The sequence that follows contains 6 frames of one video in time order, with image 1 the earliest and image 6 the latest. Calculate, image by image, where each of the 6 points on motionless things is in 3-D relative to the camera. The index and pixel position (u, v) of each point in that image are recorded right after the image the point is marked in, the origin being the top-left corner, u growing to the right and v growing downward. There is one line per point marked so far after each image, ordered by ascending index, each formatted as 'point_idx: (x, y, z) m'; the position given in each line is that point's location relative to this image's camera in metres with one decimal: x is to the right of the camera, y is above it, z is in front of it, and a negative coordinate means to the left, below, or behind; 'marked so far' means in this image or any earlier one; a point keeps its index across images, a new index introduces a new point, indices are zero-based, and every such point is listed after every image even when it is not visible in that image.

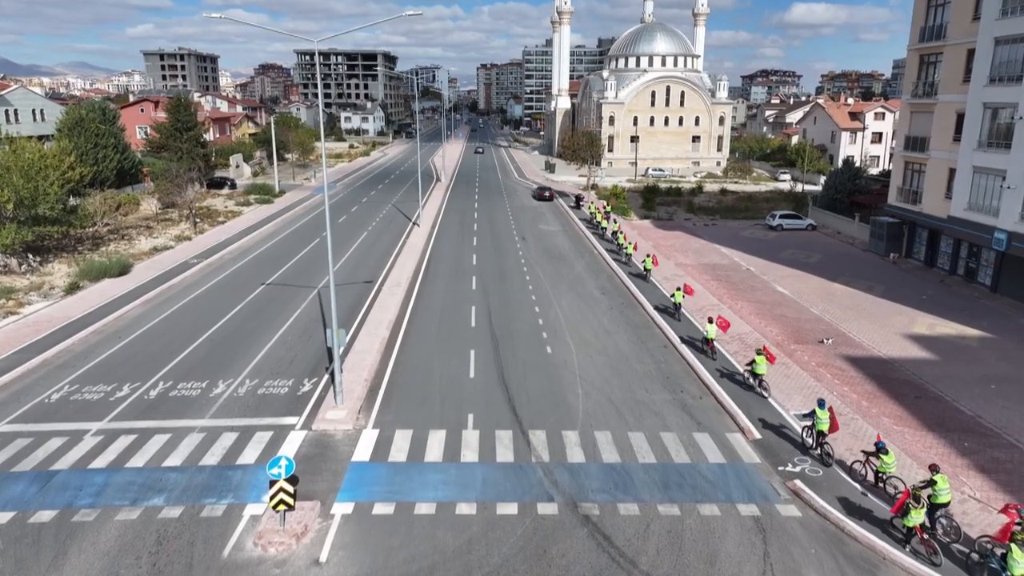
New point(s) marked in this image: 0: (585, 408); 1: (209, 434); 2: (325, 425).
0: (+1.8, -3.0, +18.2) m
1: (-7.0, -3.4, +16.6) m
2: (-4.4, -3.2, +17.0) m
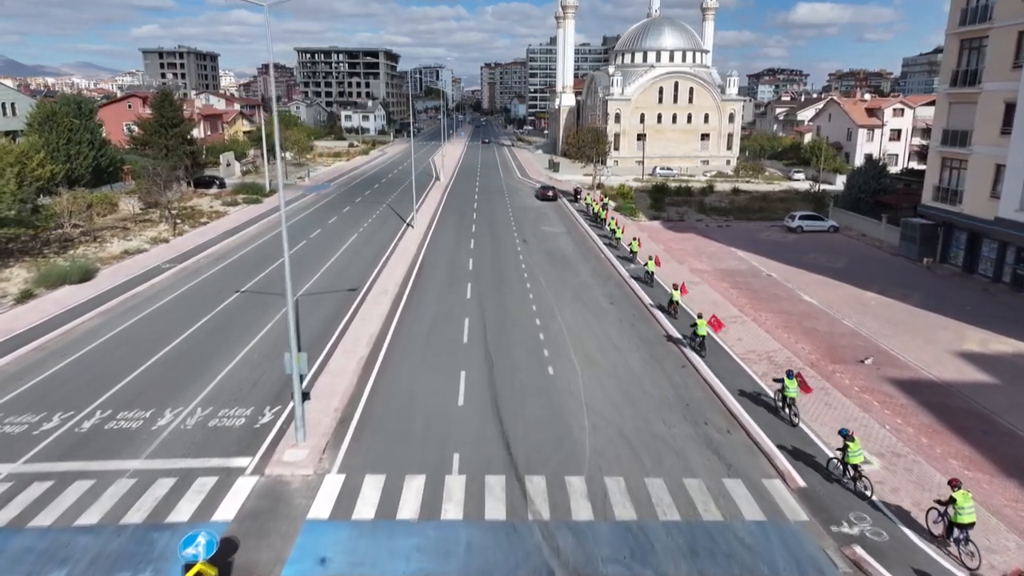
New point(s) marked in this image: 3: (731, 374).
0: (+1.7, -3.4, +15.3) m
1: (-7.2, -3.7, +13.8) m
2: (-4.5, -3.6, +14.2) m
3: (+5.9, -2.3, +19.5) m
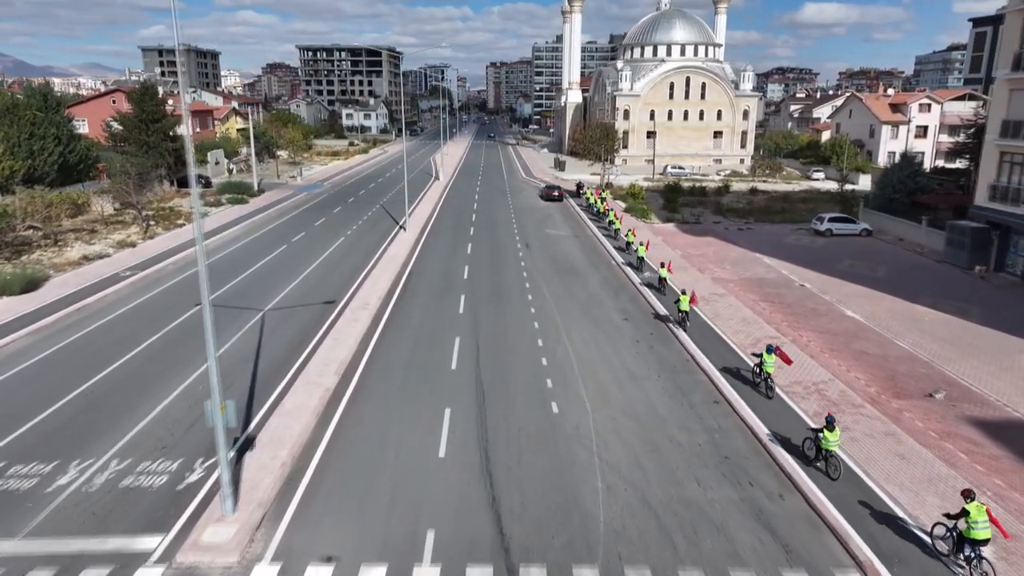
0: (+1.6, -3.8, +11.8) m
1: (-7.3, -4.1, +10.4) m
2: (-4.7, -4.0, +10.7) m
3: (+5.8, -2.8, +16.0) m
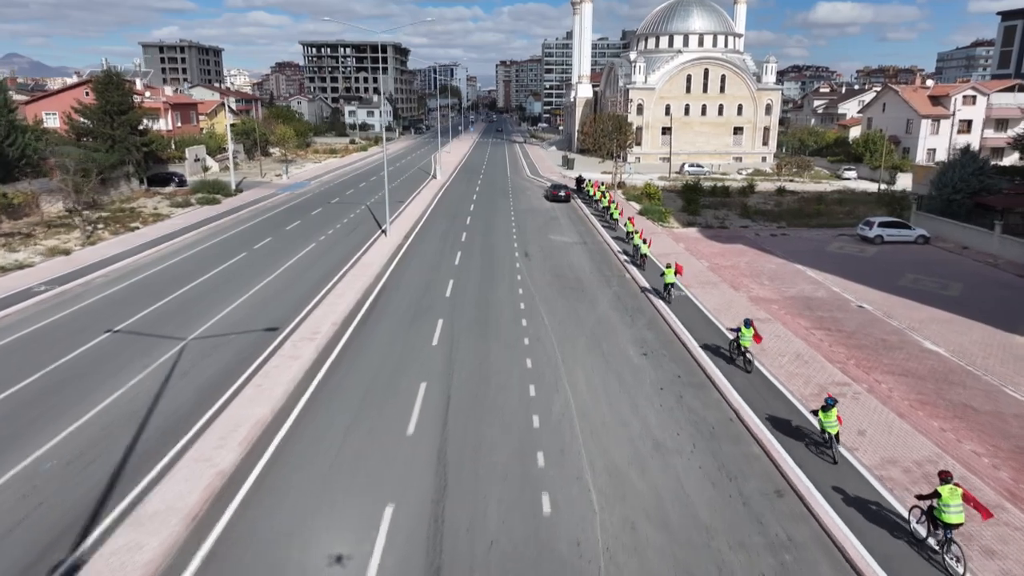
0: (+1.1, -4.4, +6.7) m
1: (-7.8, -4.7, +5.4) m
2: (-5.2, -4.6, +5.7) m
3: (+5.4, -3.4, +10.8) m
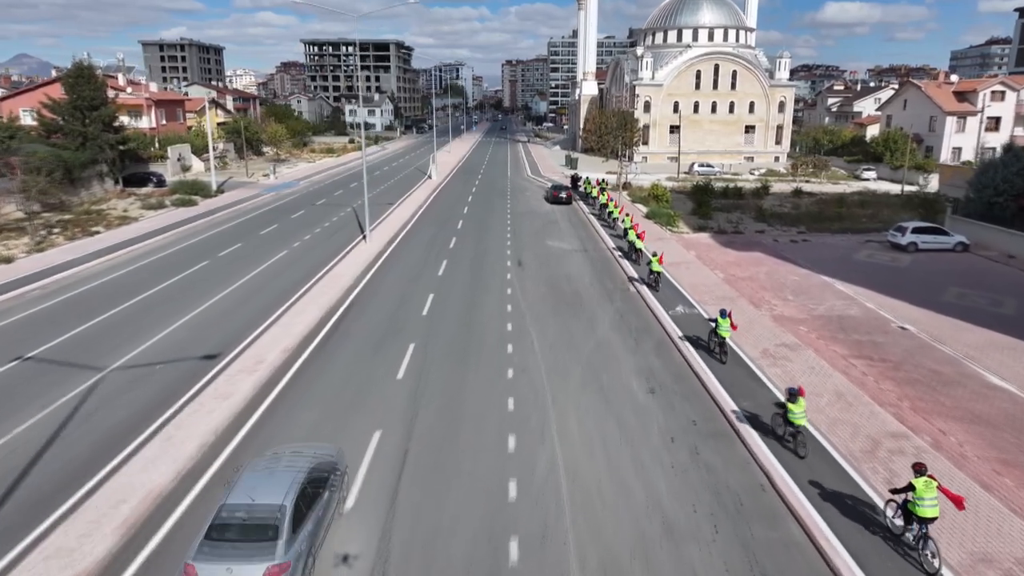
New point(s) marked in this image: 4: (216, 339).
0: (+0.5, -4.9, +3.6) m
1: (-8.4, -5.2, +2.4) m
2: (-5.7, -5.1, +2.7) m
3: (+4.9, -3.9, +7.7) m
4: (-7.4, -1.2, +17.9) m
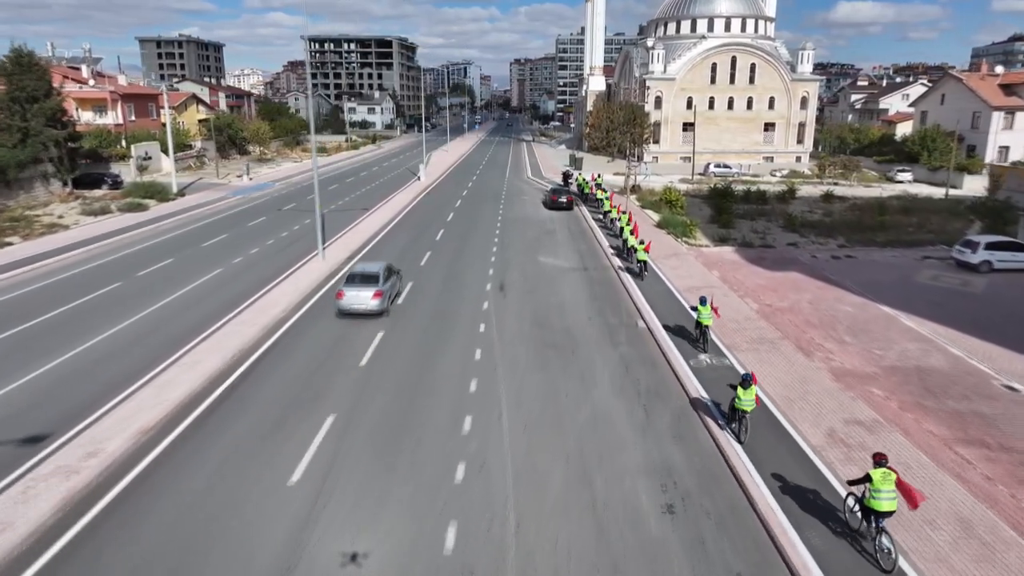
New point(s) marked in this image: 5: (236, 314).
0: (-0.4, -5.8, -1.5) m
1: (-9.3, -6.0, -2.6) m
2: (-6.6, -5.9, -2.4) m
3: (+4.0, -4.8, +2.5) m
4: (-8.1, -2.1, +12.9) m
5: (-7.1, -0.7, +18.2) m
